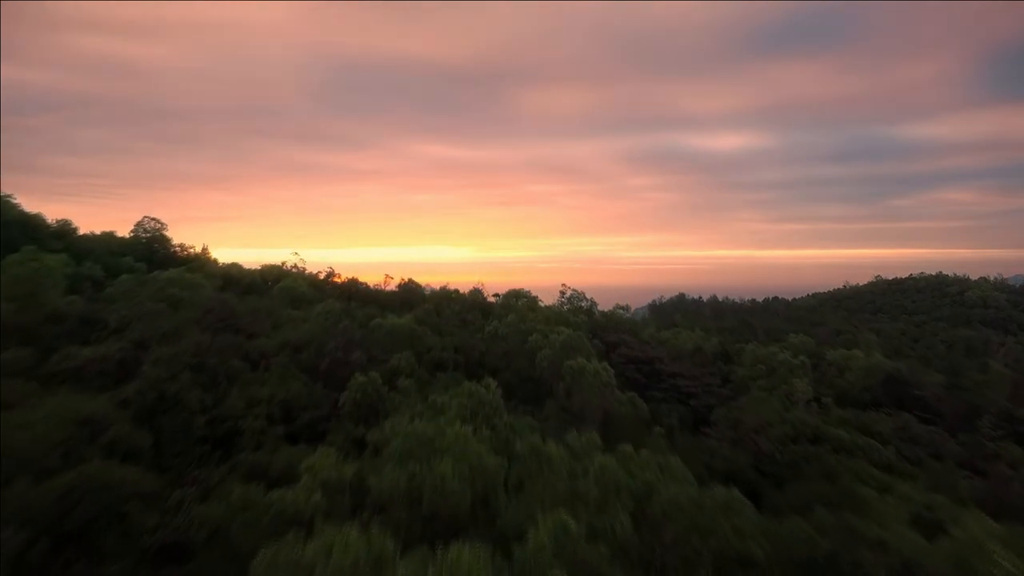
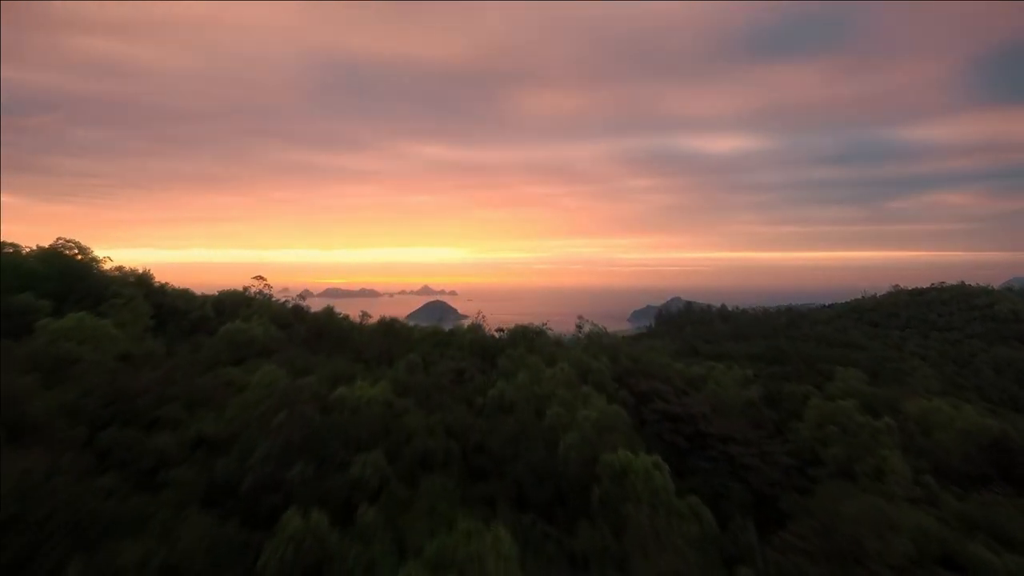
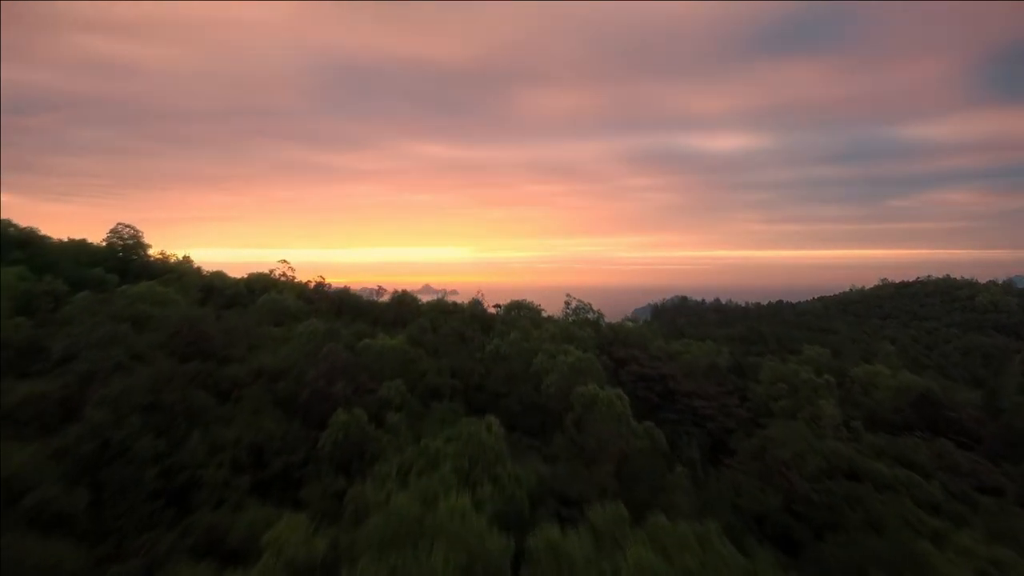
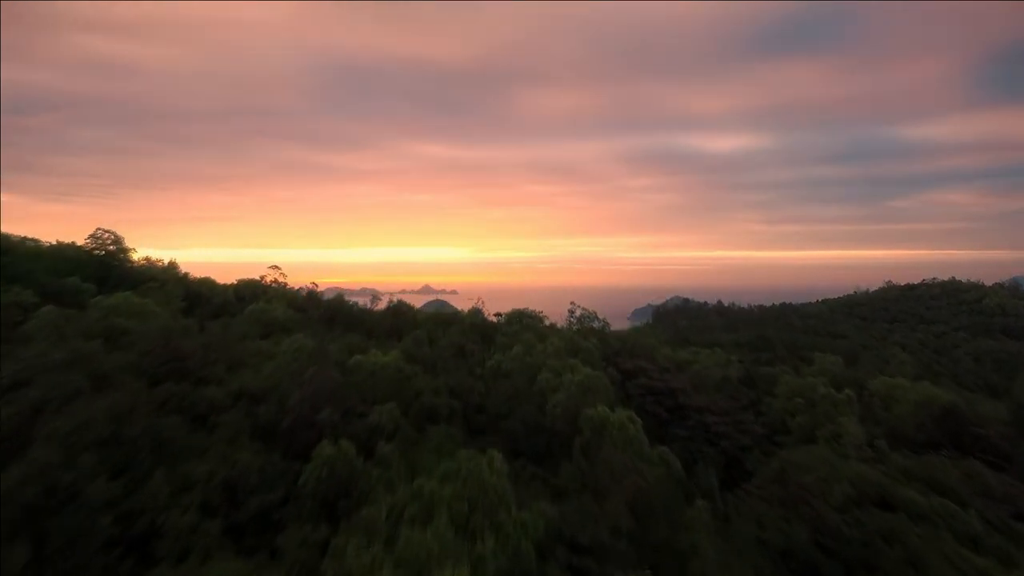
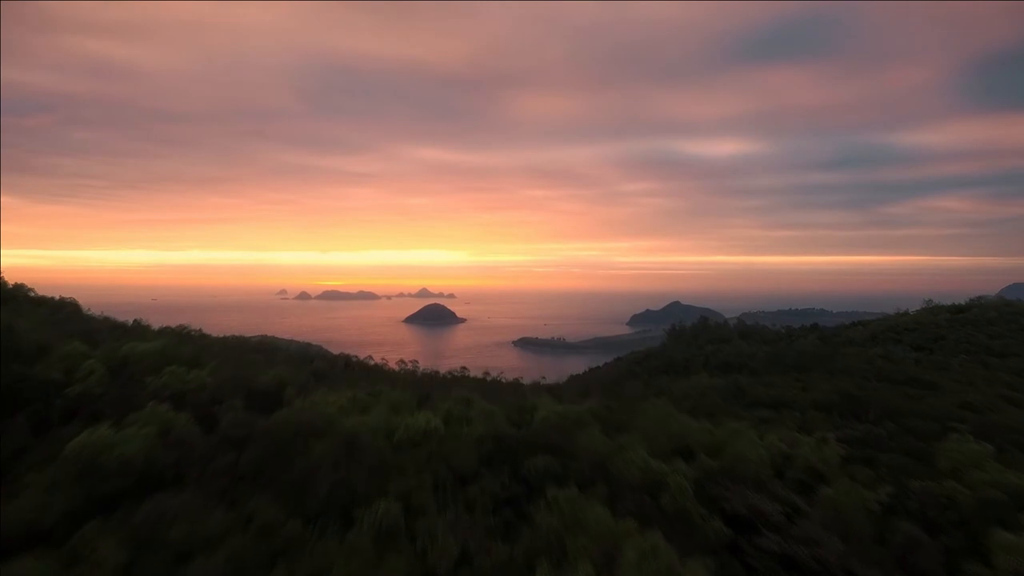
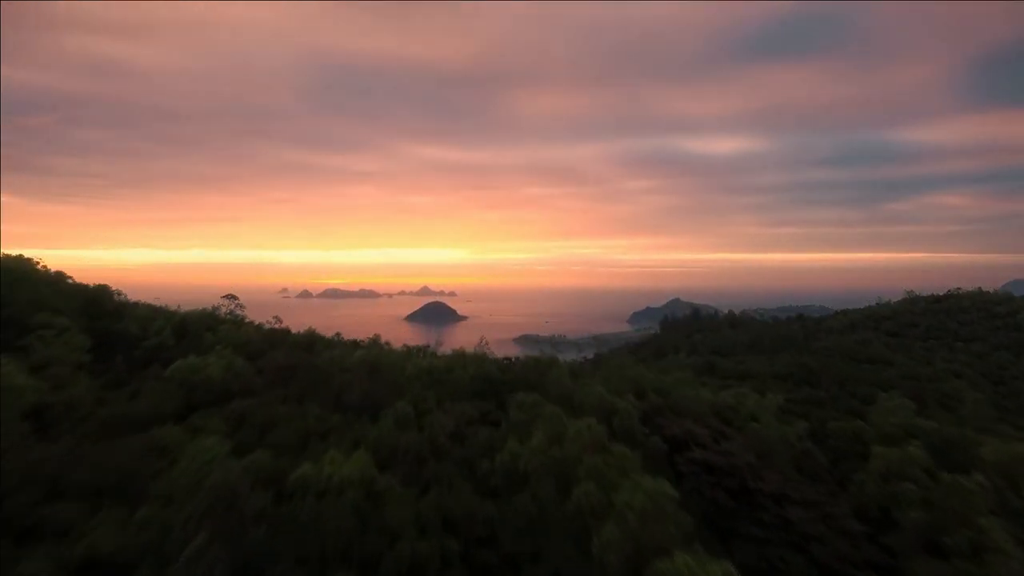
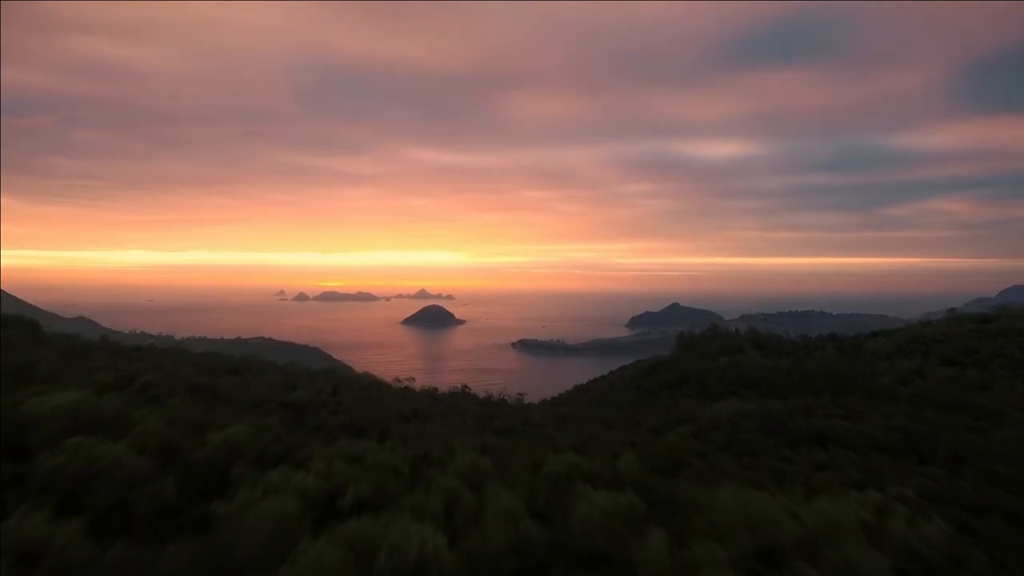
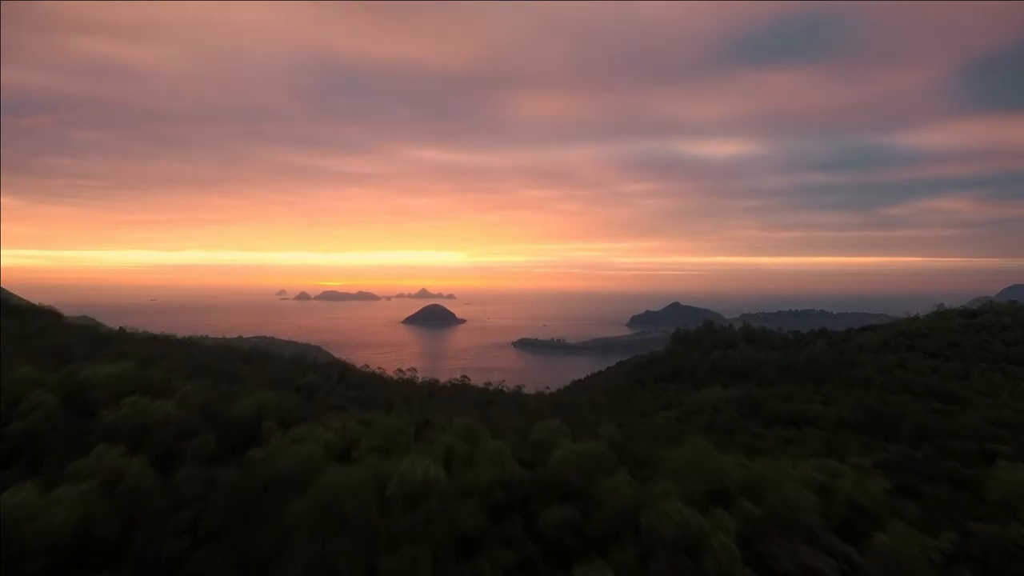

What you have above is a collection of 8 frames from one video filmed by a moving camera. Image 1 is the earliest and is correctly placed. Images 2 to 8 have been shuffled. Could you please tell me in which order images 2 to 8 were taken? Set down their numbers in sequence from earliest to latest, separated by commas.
3, 4, 2, 6, 5, 8, 7
